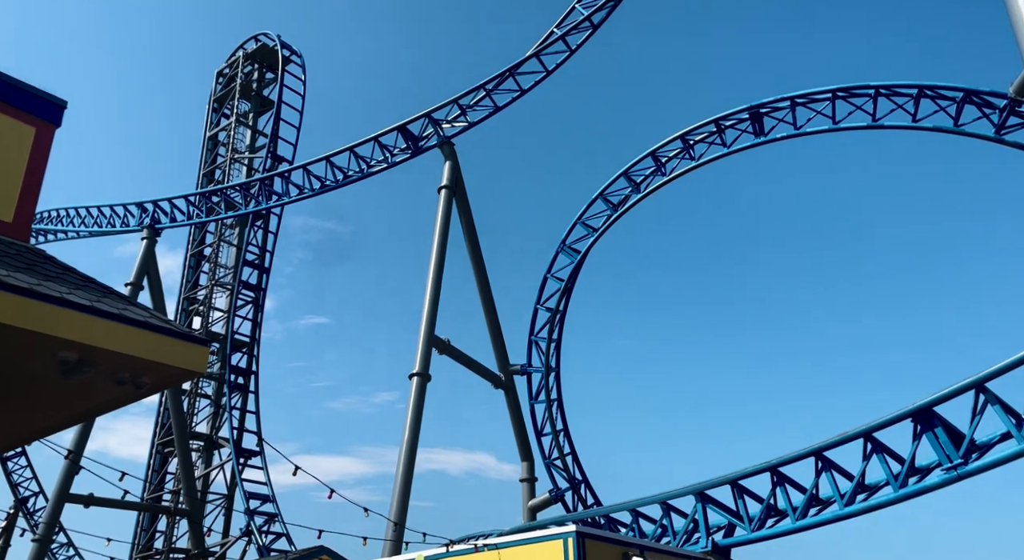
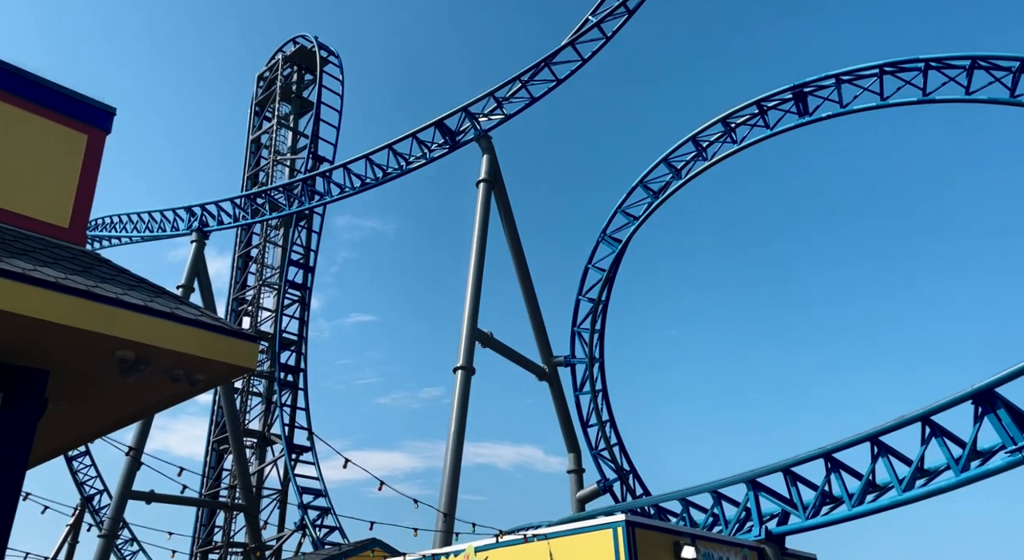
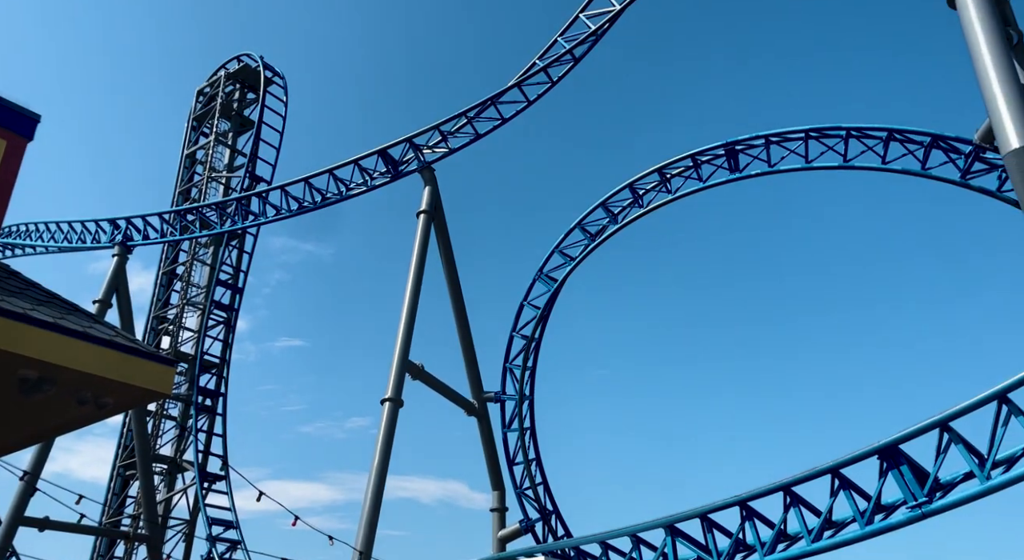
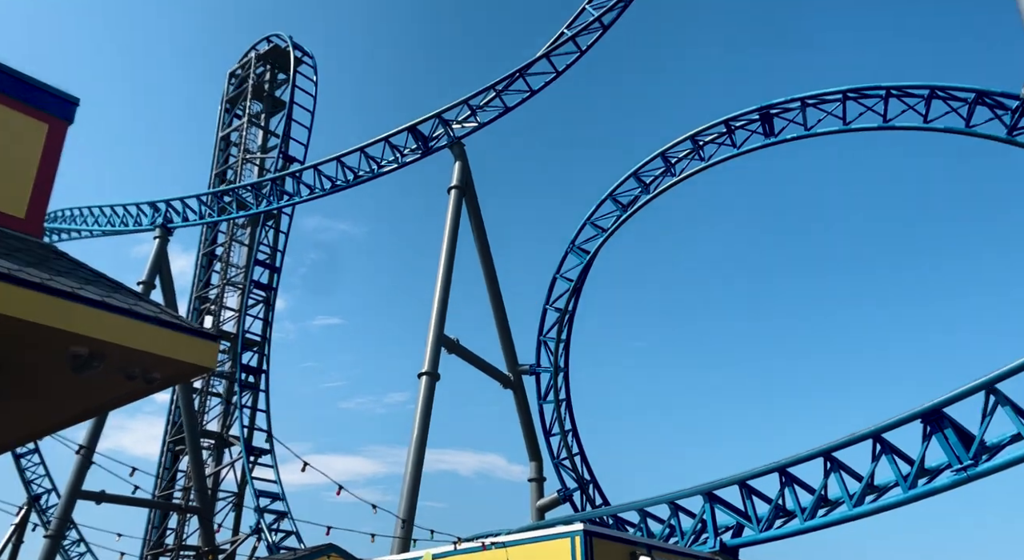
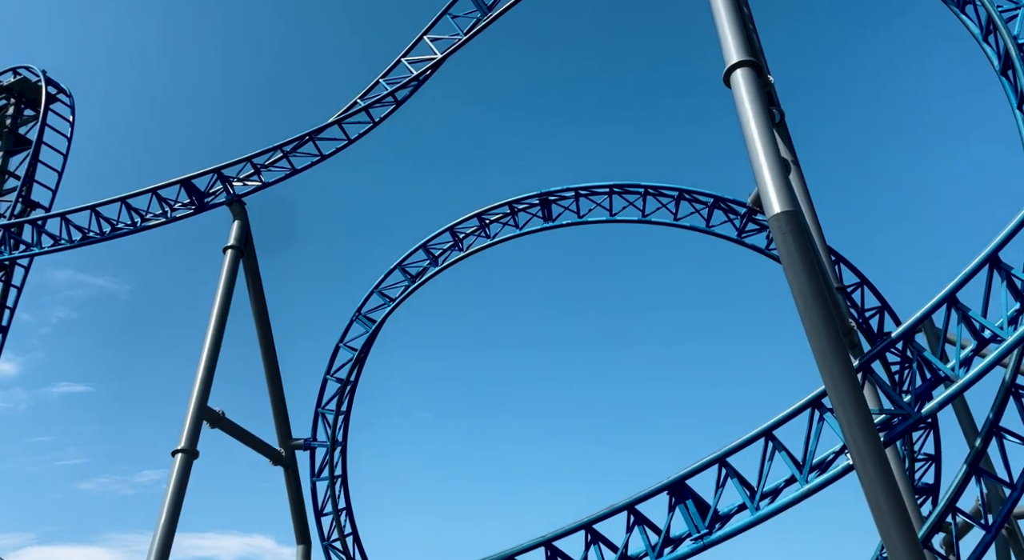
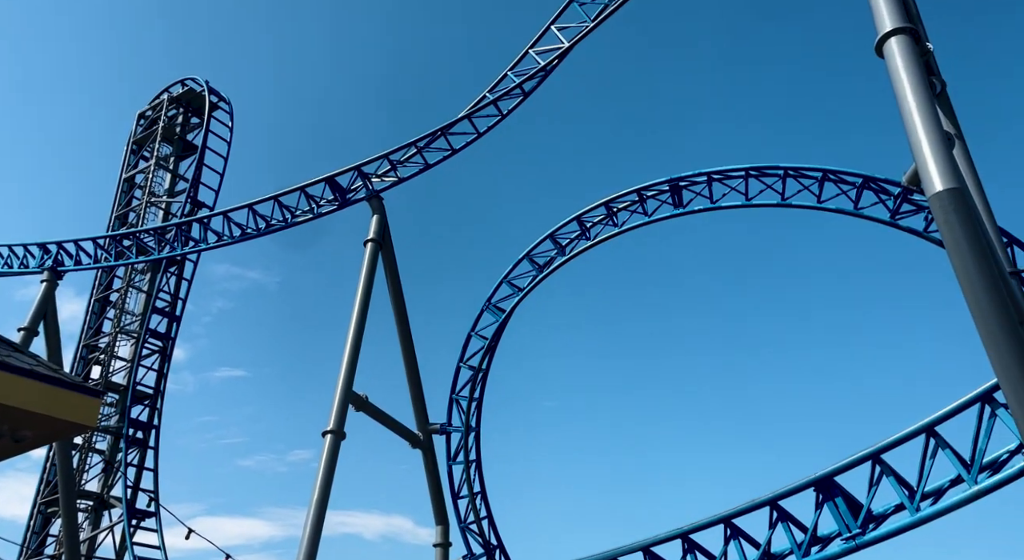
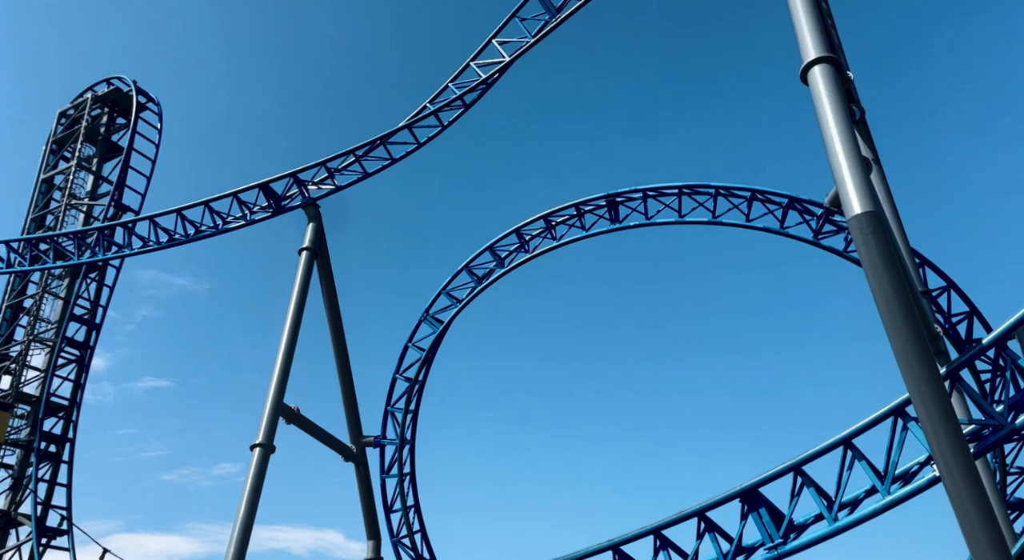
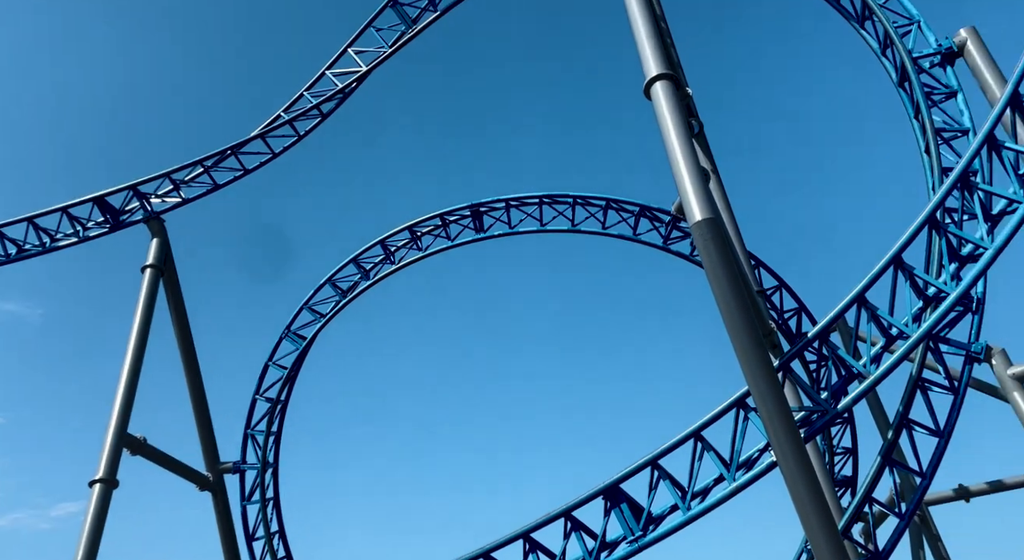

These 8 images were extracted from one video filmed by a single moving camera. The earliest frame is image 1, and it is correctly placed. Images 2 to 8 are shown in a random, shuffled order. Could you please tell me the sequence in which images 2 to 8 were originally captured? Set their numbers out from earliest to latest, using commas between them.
2, 4, 3, 6, 7, 5, 8
